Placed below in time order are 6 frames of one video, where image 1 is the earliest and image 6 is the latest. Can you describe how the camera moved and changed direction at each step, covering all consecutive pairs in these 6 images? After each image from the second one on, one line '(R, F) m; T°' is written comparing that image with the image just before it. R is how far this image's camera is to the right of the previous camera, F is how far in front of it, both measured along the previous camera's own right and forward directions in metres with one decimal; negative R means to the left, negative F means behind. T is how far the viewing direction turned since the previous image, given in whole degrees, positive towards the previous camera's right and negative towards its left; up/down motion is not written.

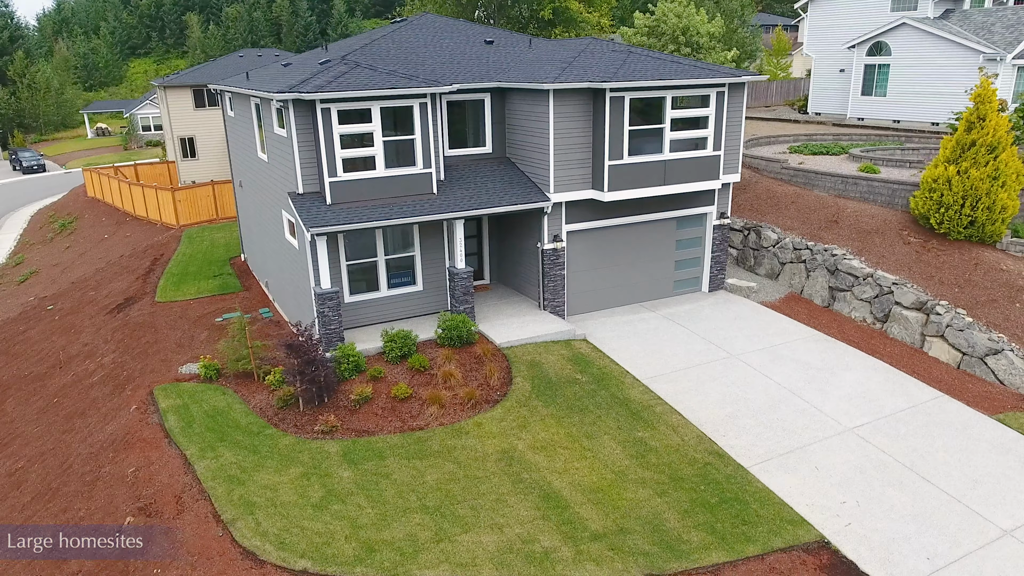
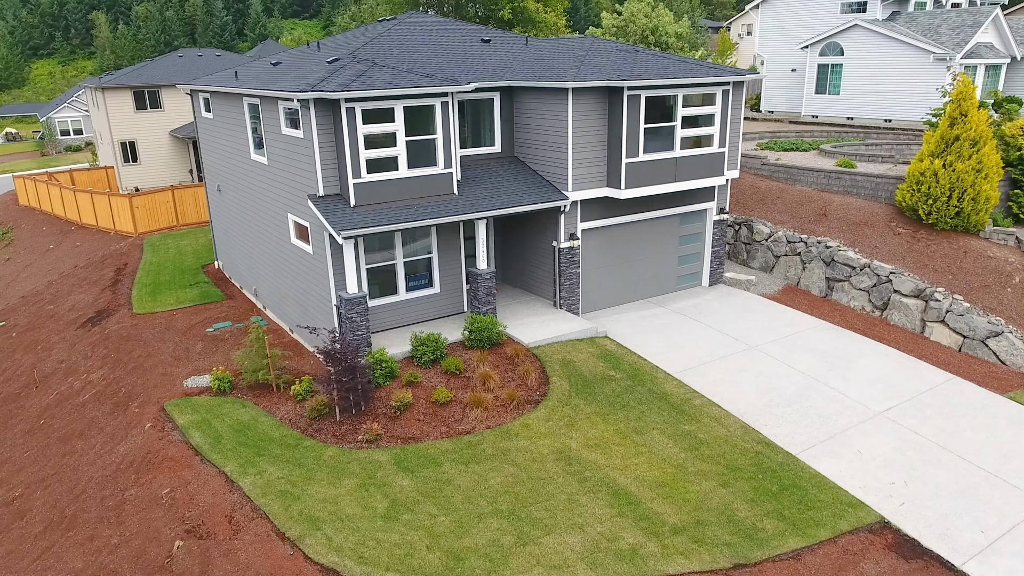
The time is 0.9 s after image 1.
(-1.8, +0.2) m; +6°
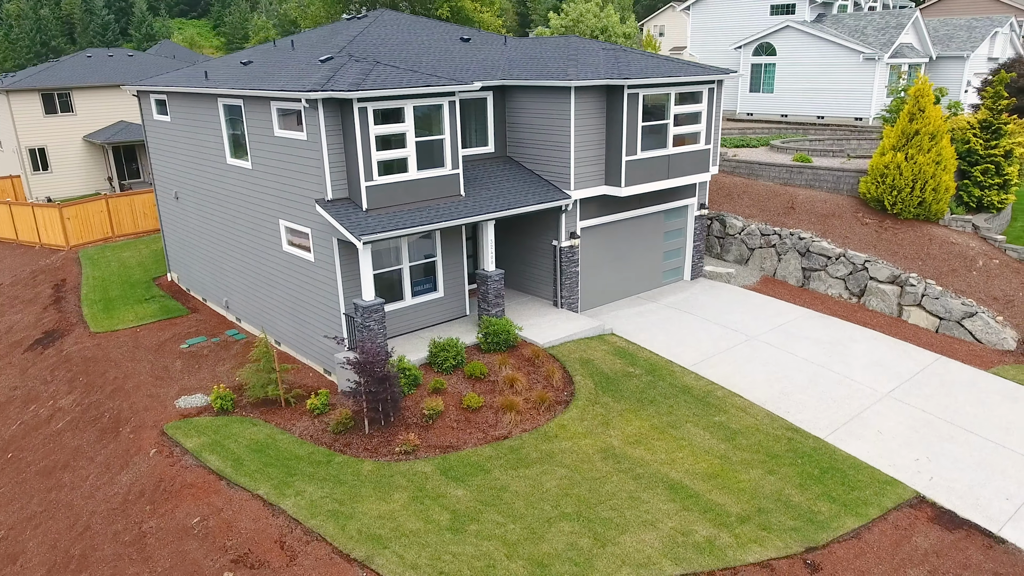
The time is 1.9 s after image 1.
(-1.9, +0.3) m; +7°
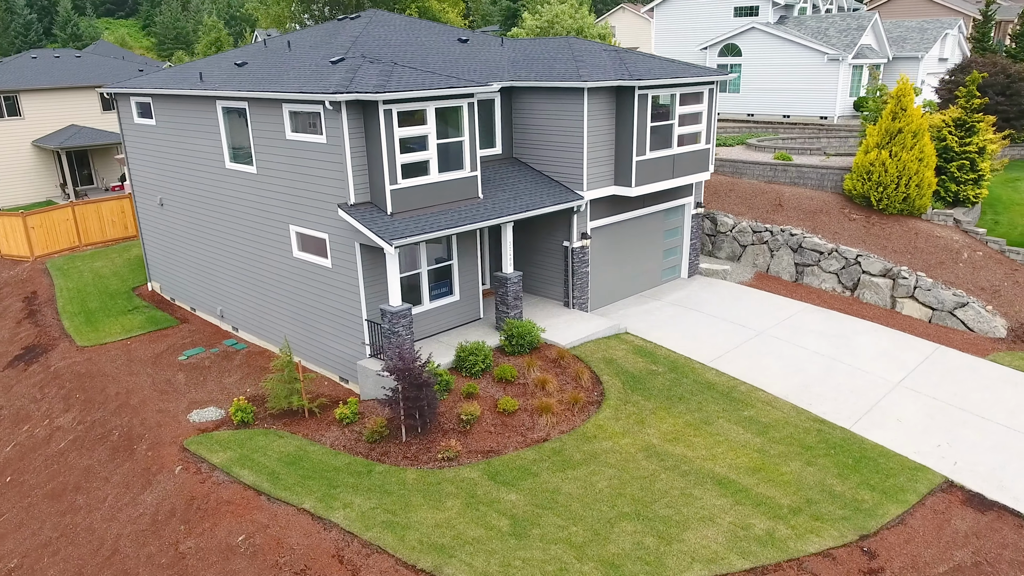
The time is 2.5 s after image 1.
(-1.4, +0.1) m; +5°
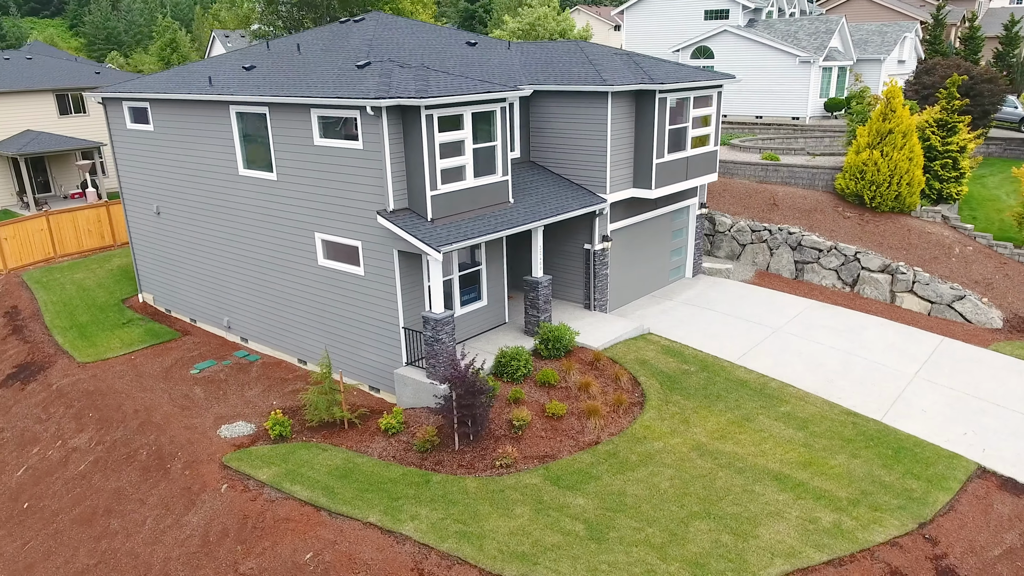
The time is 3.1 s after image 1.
(-1.5, +0.1) m; +4°
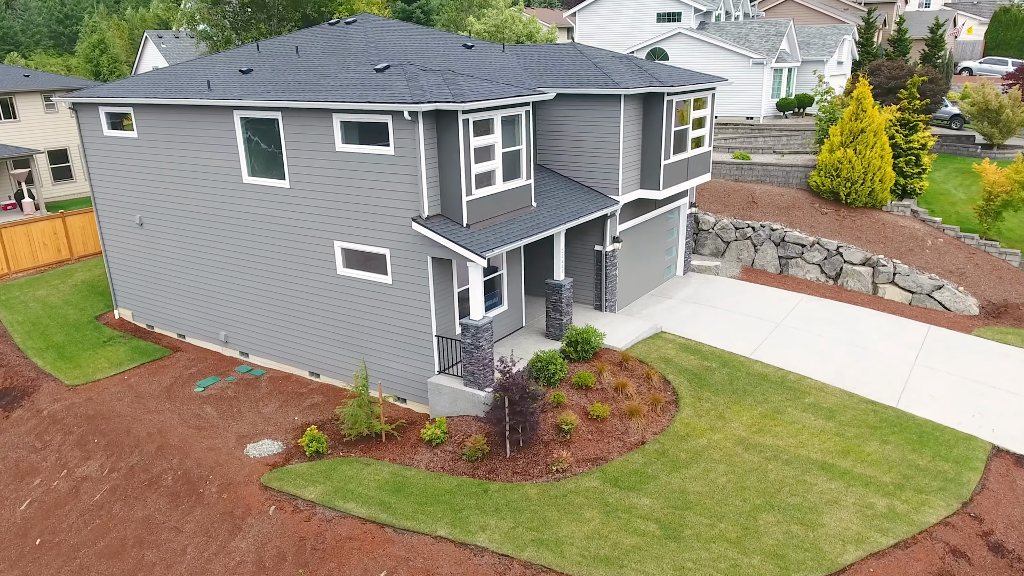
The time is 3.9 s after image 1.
(-1.7, +0.1) m; +6°
